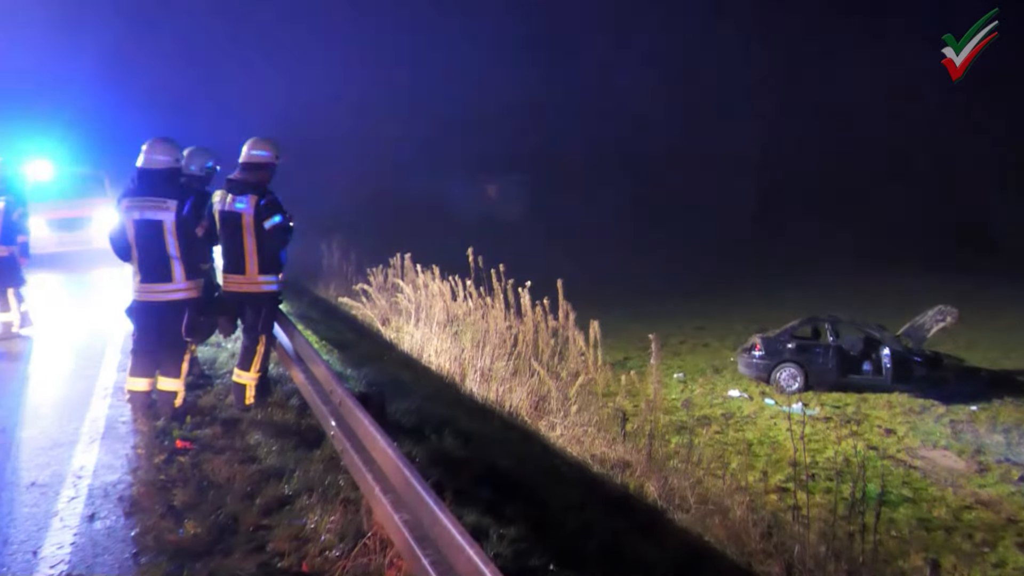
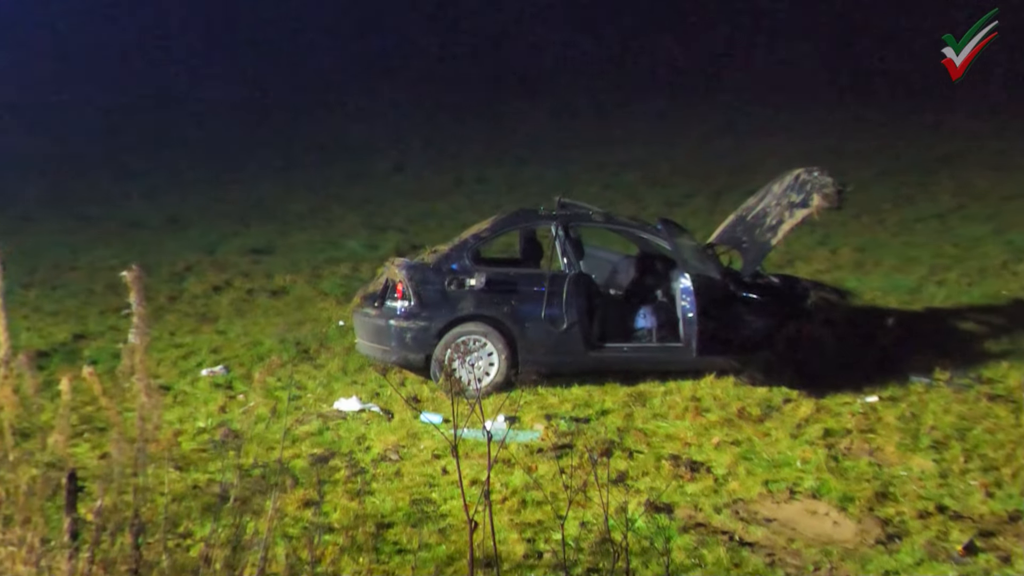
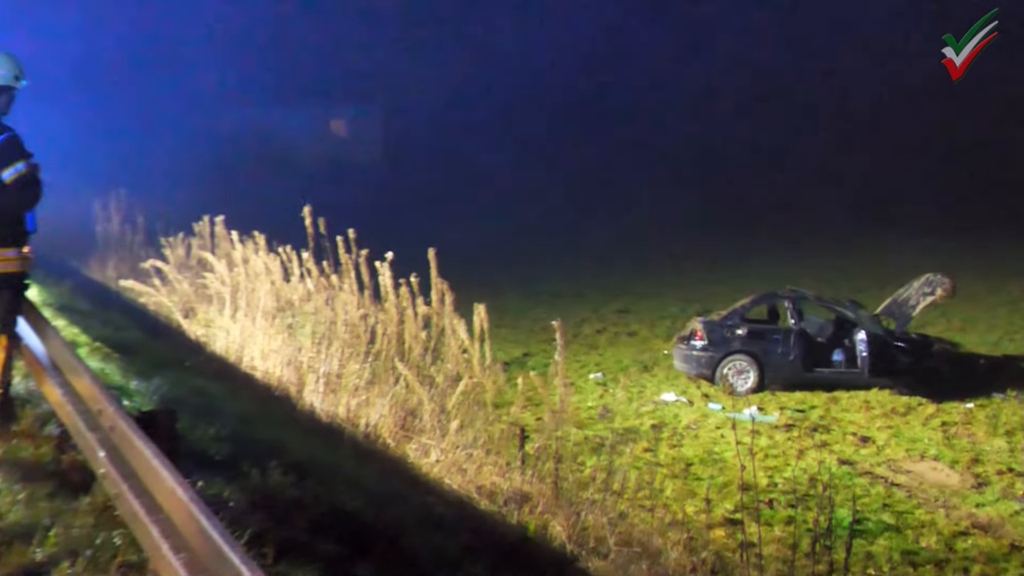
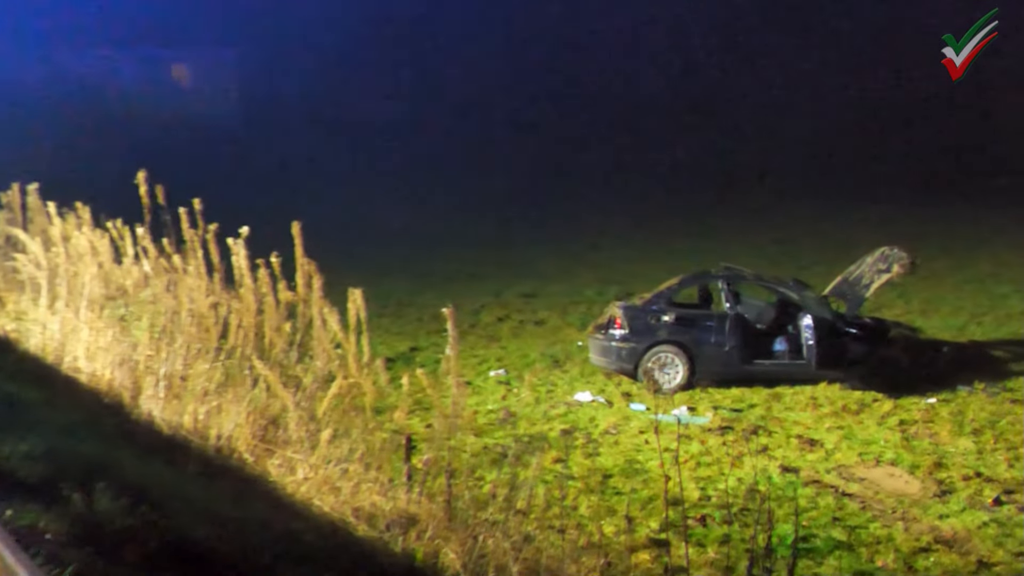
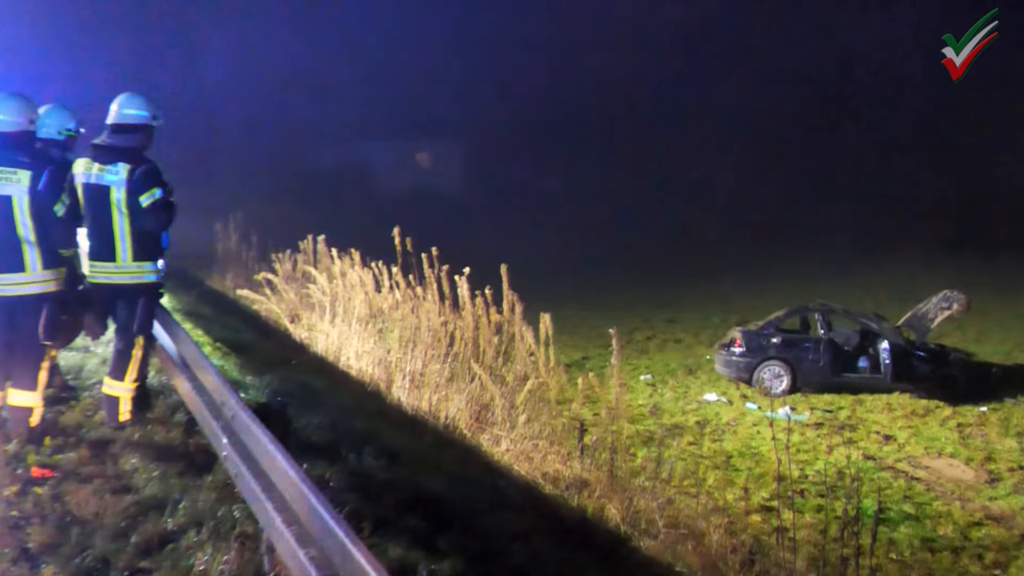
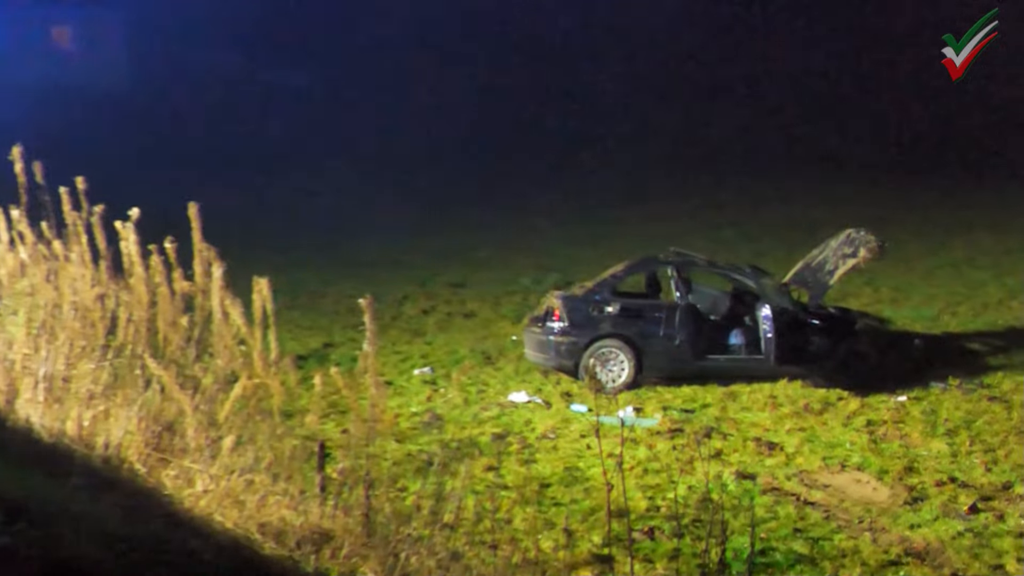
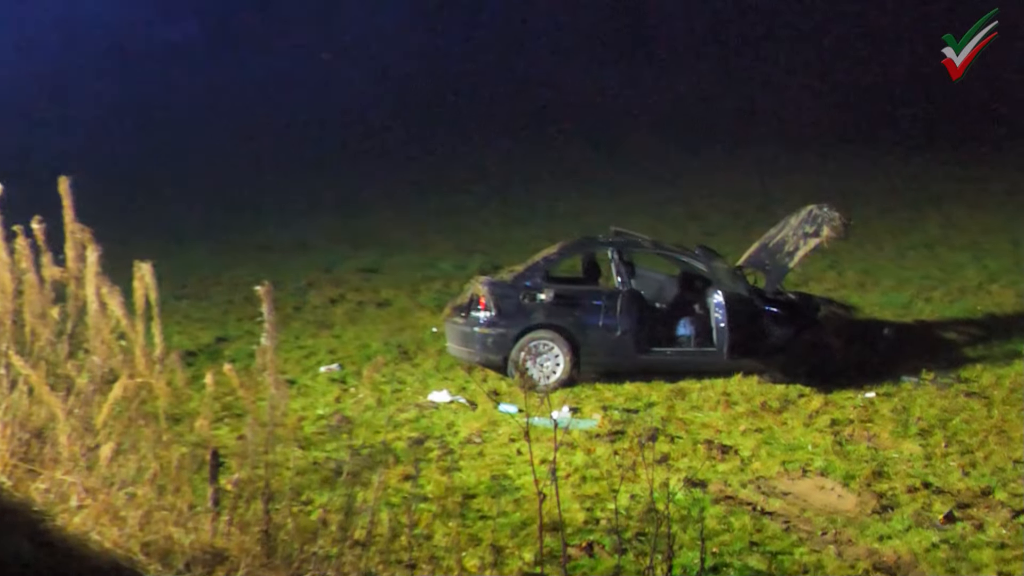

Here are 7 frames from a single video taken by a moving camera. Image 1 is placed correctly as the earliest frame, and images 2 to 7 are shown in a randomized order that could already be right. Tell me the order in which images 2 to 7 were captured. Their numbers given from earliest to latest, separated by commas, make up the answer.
5, 3, 4, 6, 7, 2
